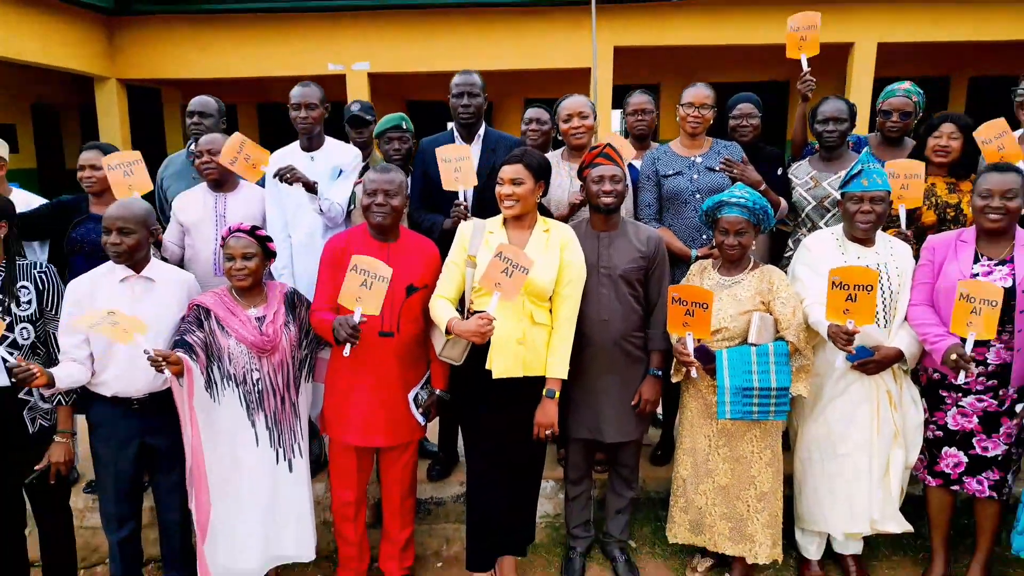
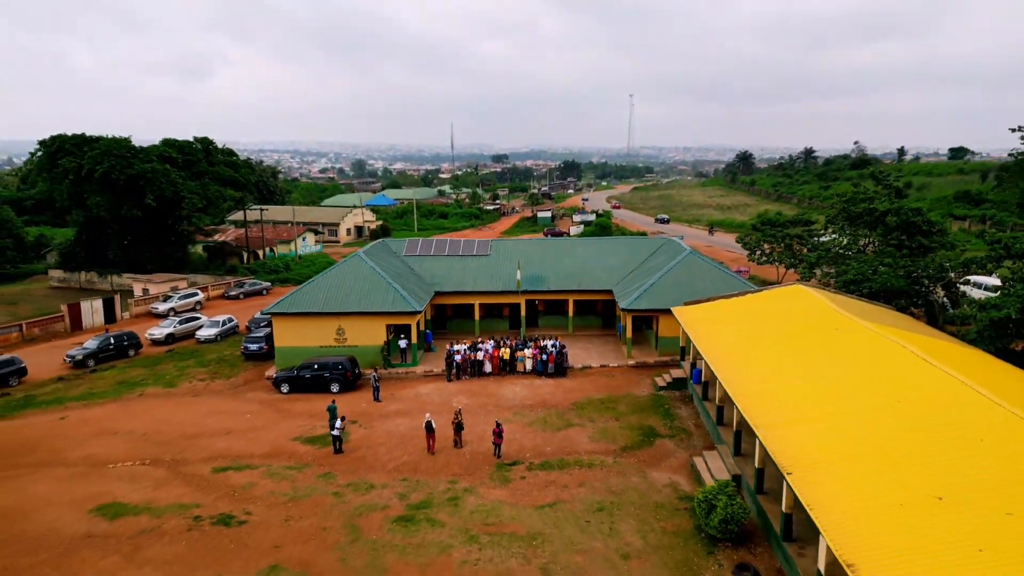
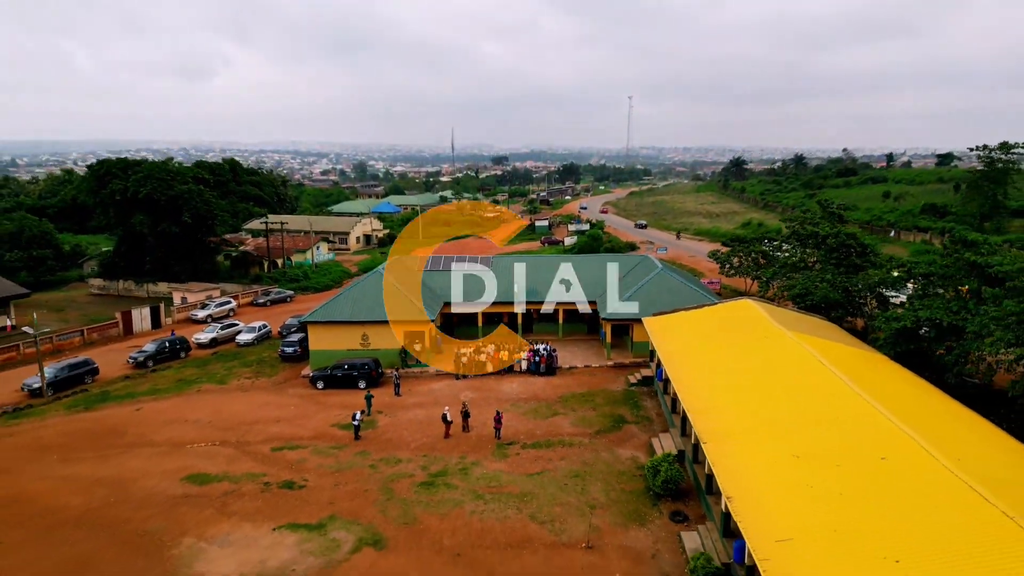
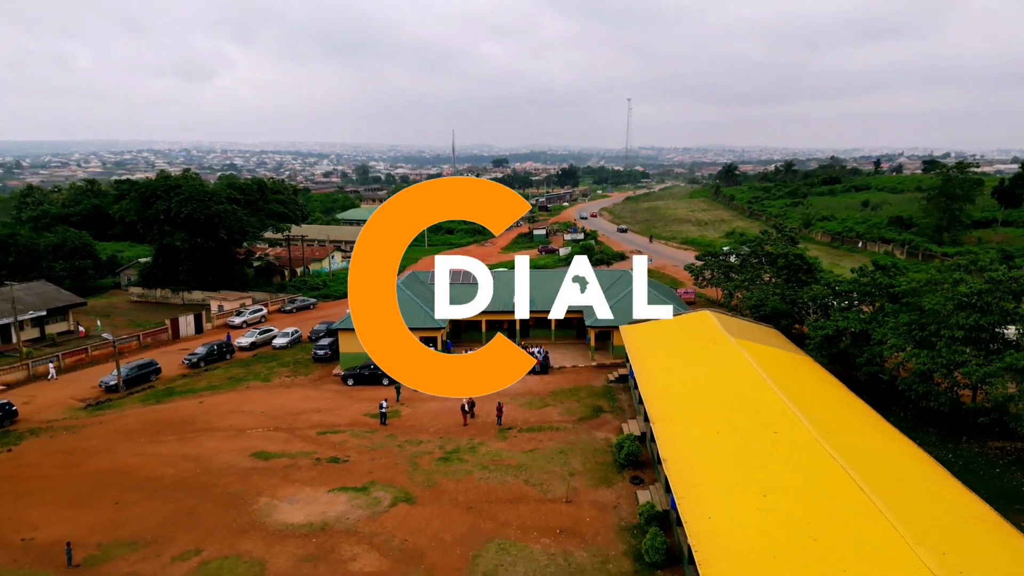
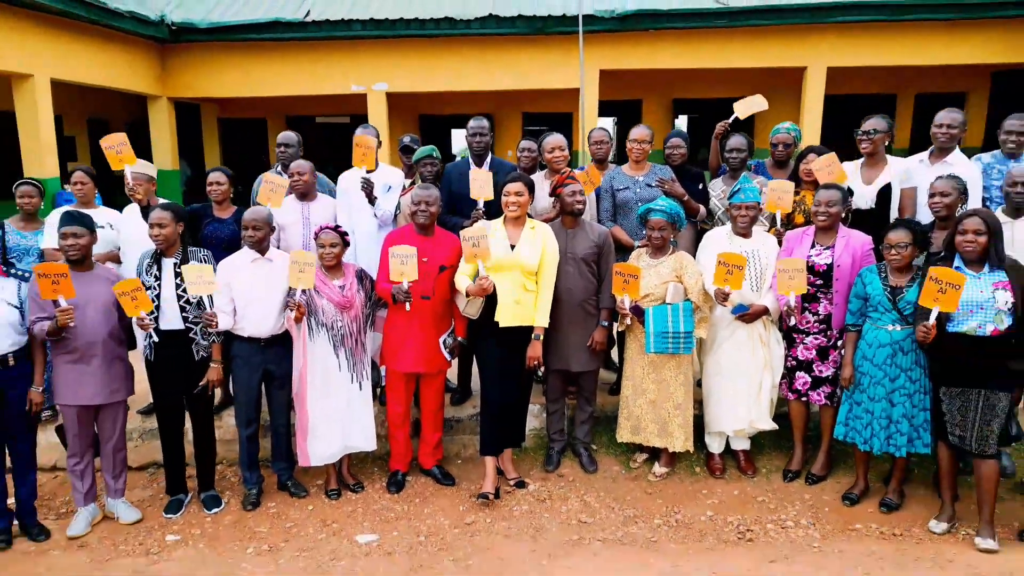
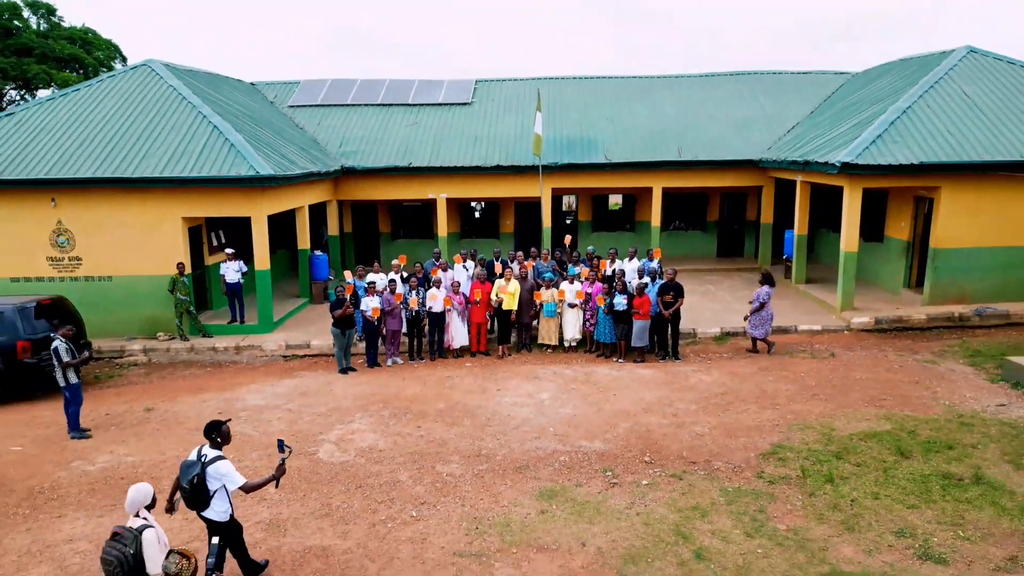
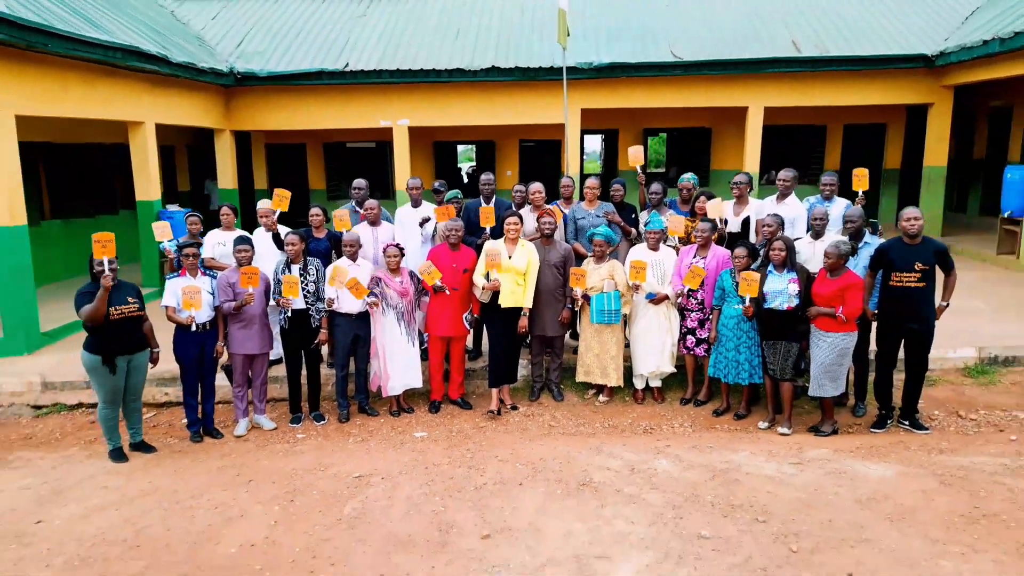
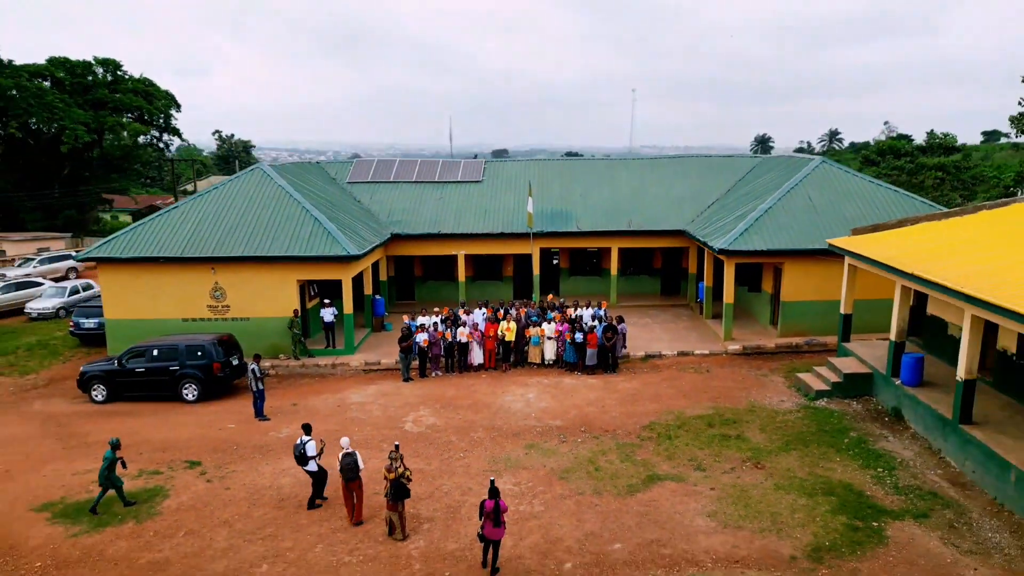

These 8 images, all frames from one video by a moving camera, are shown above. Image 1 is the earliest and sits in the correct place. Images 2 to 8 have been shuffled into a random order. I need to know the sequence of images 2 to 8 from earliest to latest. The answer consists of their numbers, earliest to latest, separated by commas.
5, 7, 6, 8, 2, 3, 4
